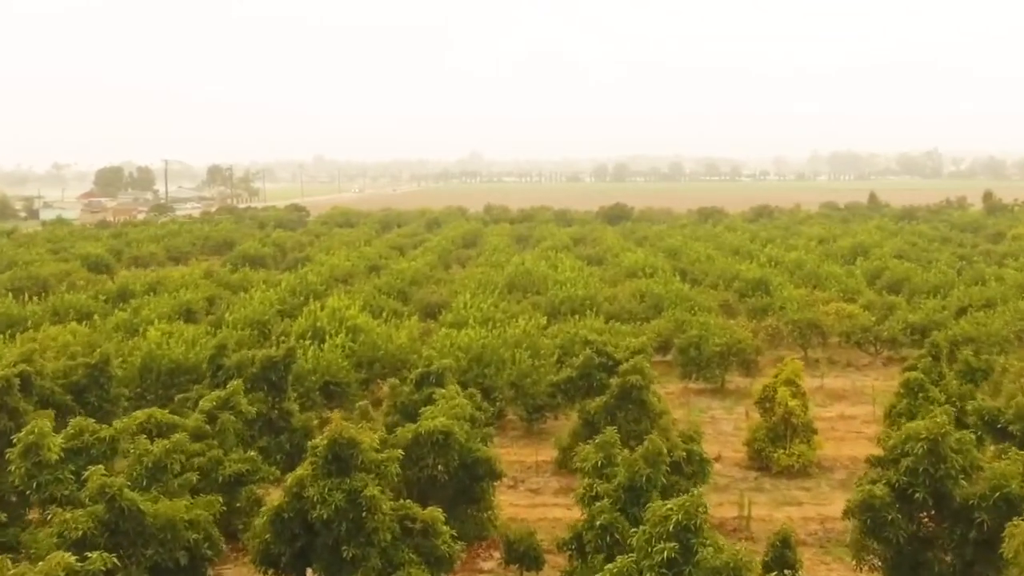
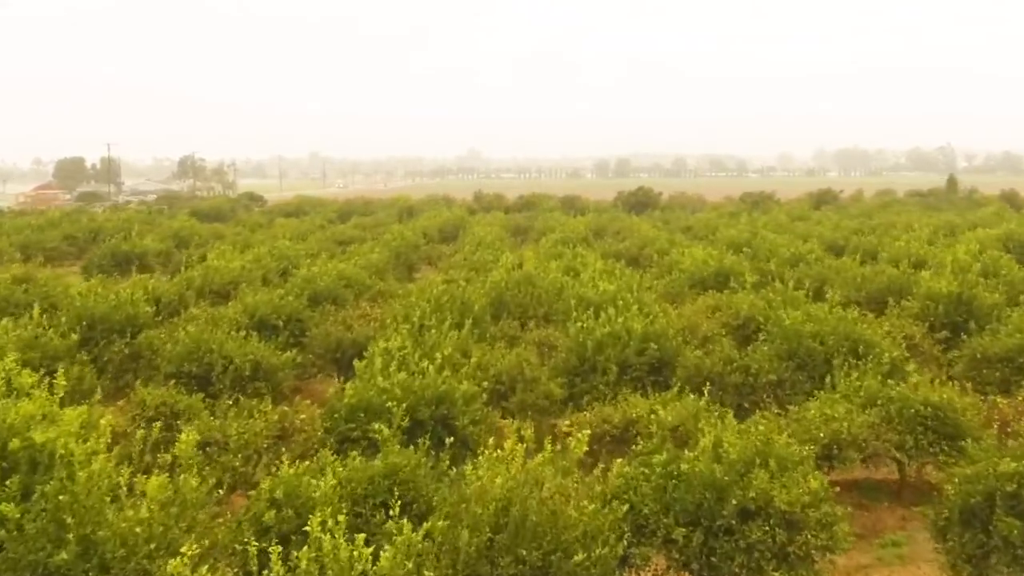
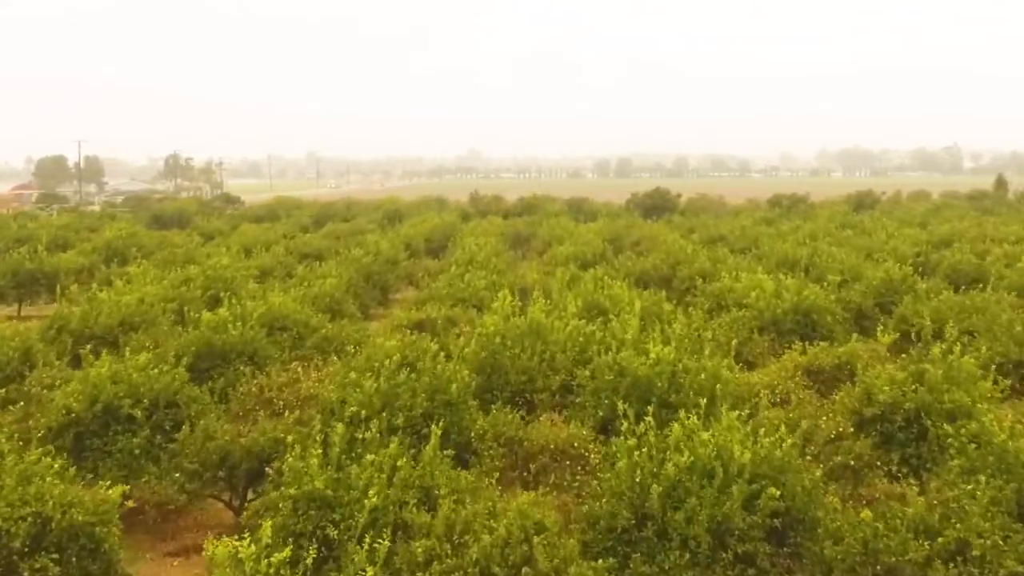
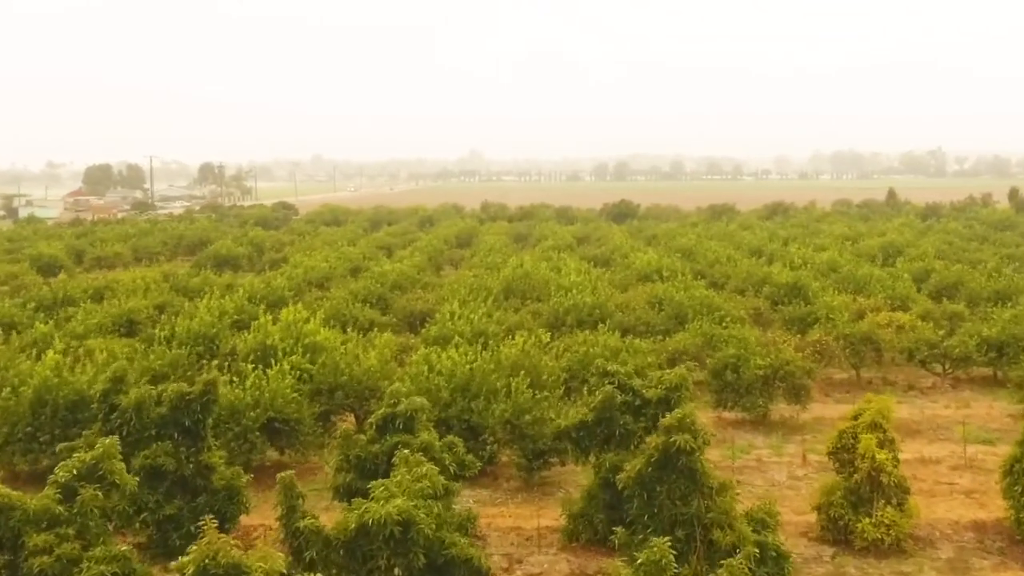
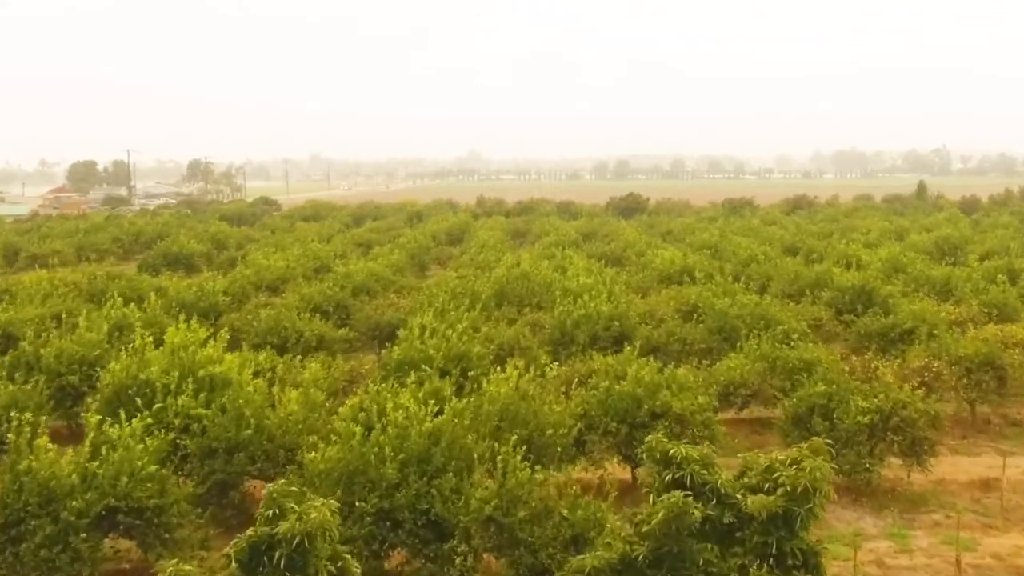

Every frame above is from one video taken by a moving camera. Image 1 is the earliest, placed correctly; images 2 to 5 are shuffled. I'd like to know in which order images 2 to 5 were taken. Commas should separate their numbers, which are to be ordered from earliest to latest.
4, 5, 2, 3
